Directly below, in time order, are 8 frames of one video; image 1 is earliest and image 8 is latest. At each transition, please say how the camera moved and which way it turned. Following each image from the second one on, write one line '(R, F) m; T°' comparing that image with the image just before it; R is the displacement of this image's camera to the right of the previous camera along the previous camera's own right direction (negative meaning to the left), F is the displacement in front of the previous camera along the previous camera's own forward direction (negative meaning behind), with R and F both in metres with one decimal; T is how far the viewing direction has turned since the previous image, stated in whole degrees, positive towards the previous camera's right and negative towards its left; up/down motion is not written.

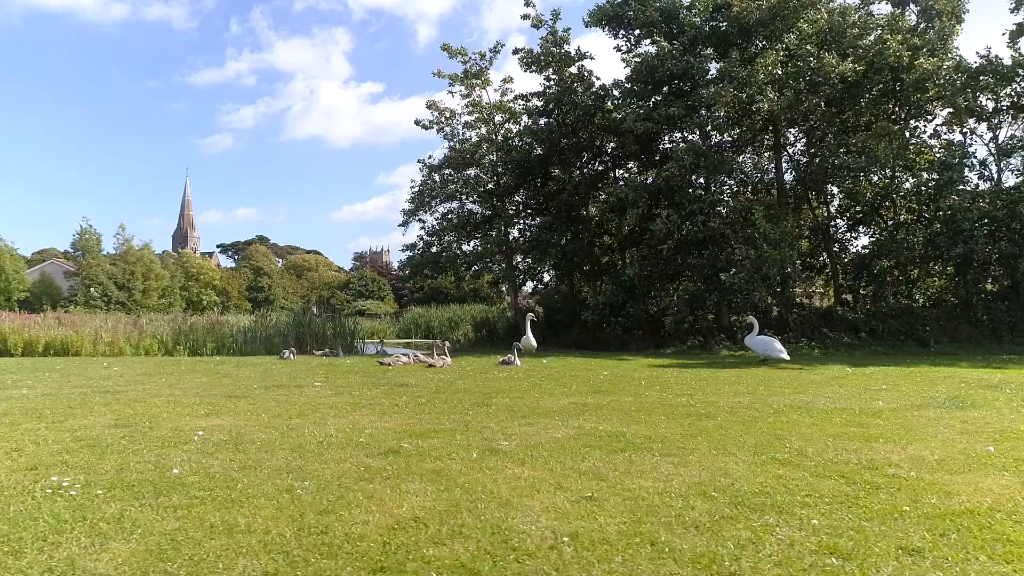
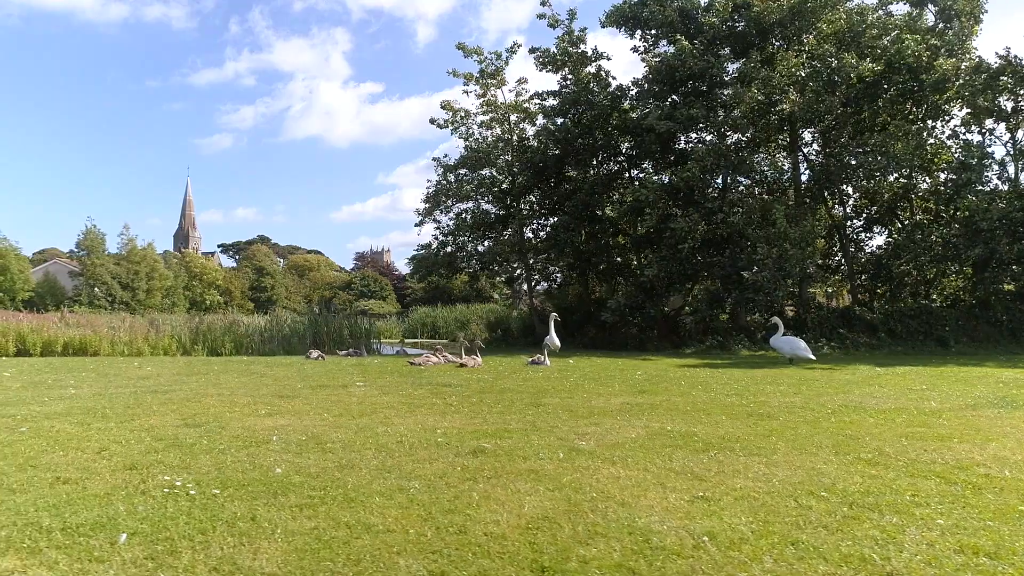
(-0.7, 0.0) m; 0°
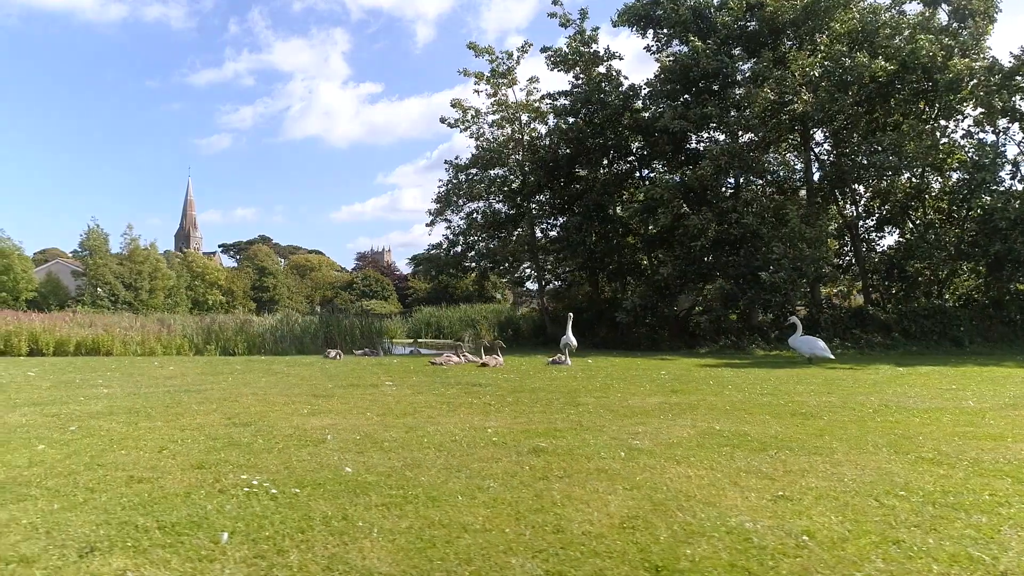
(-0.5, 0.0) m; 0°
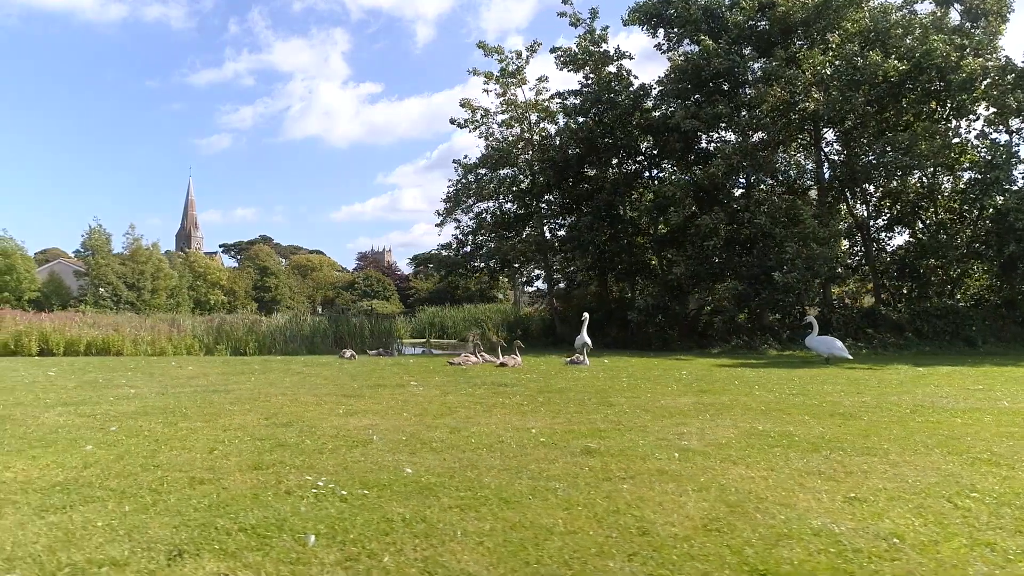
(-0.4, 0.0) m; 0°
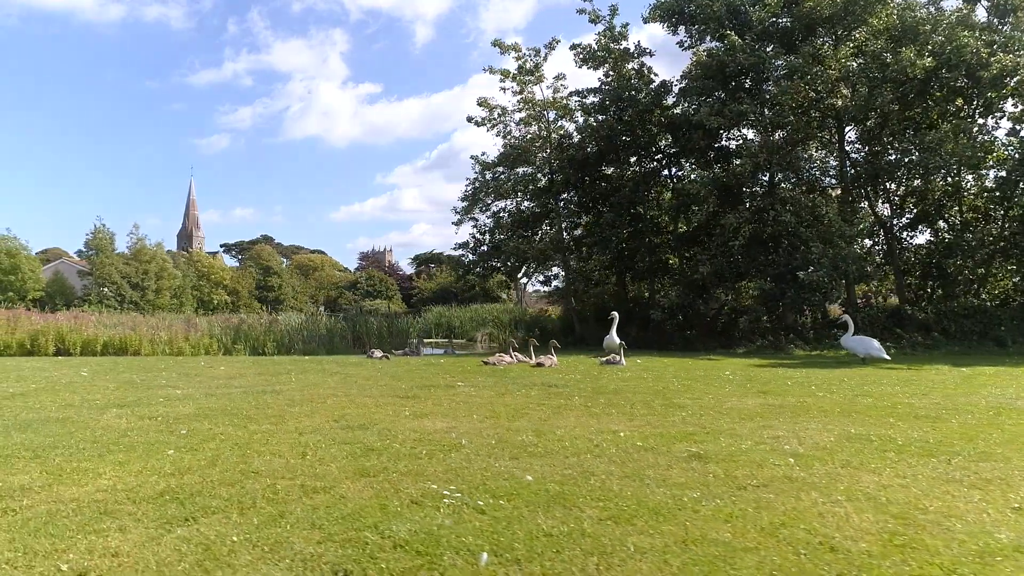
(-0.8, +0.3) m; 0°
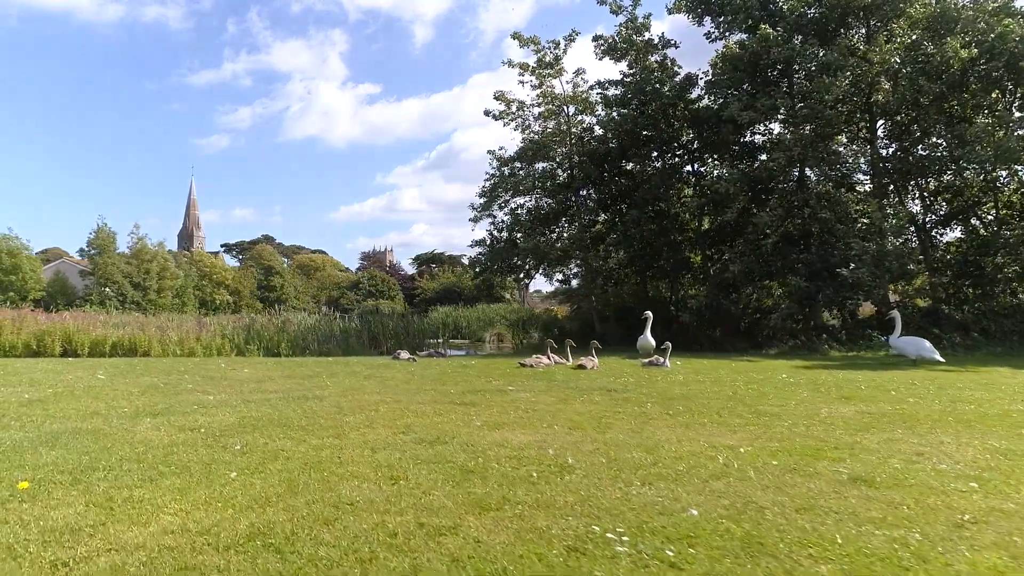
(-0.8, +0.8) m; 0°
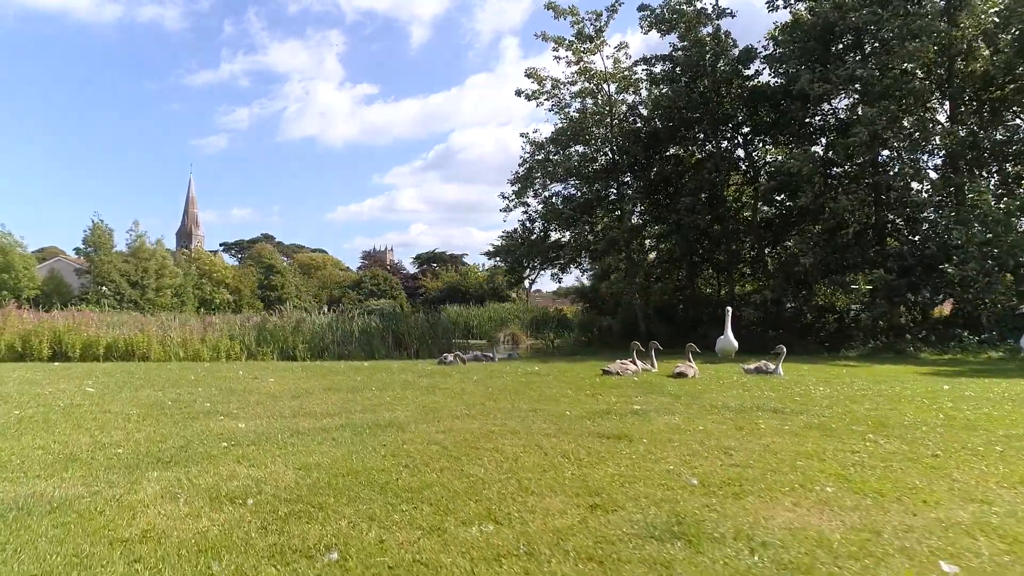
(-1.5, +2.4) m; 0°
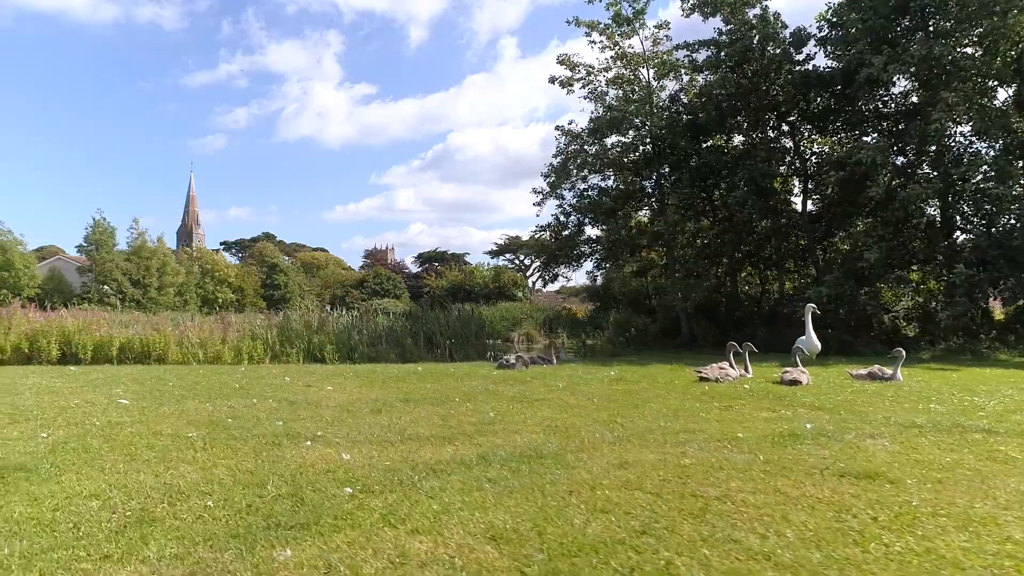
(-1.3, +1.4) m; 0°
